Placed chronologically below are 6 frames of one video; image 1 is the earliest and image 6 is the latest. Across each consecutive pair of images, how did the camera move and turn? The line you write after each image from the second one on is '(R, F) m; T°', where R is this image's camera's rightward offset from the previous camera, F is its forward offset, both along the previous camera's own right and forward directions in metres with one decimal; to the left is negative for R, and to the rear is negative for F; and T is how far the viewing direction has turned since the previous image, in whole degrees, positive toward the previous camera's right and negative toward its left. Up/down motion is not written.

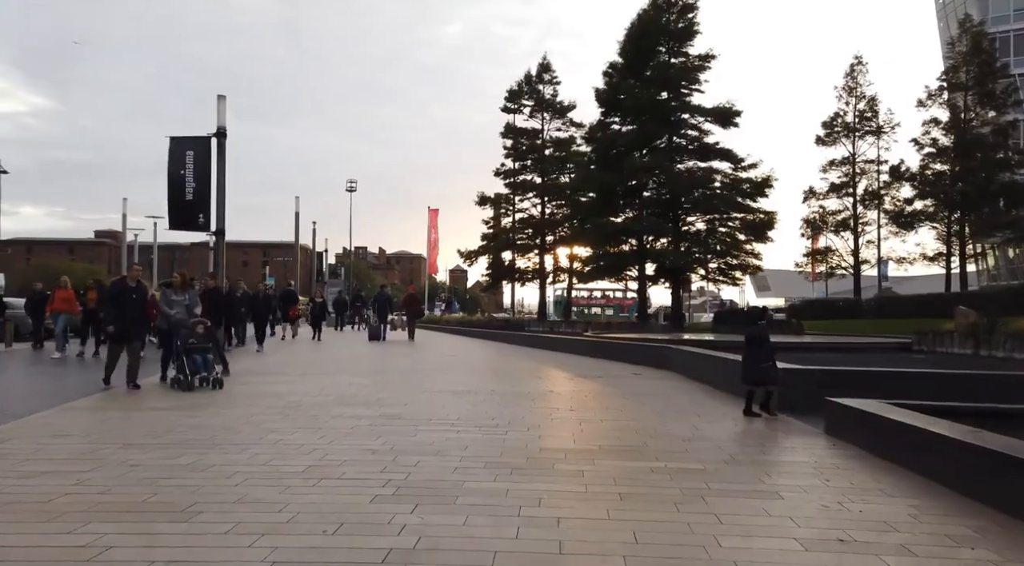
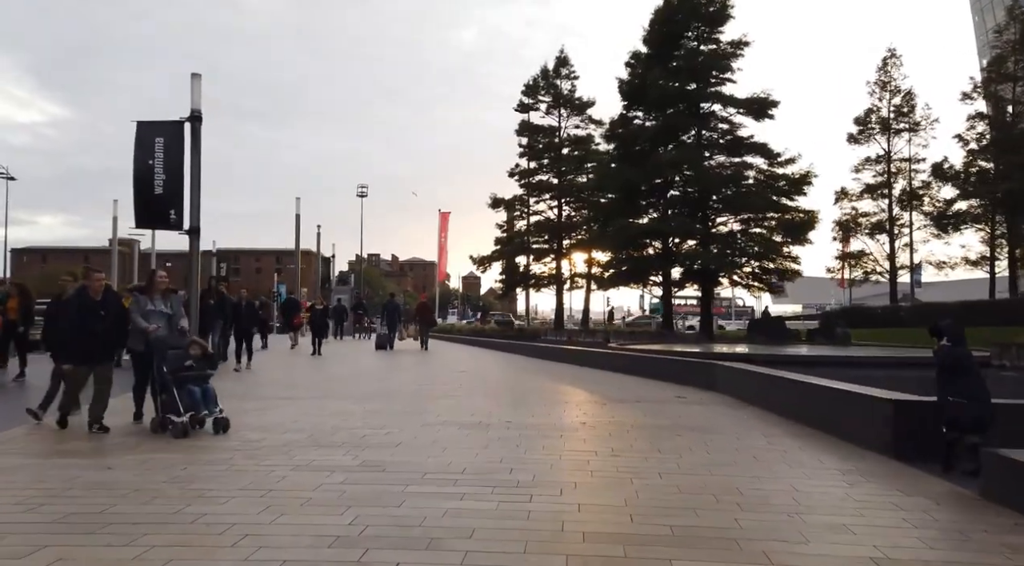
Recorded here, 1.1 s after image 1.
(-0.1, +2.3) m; -1°
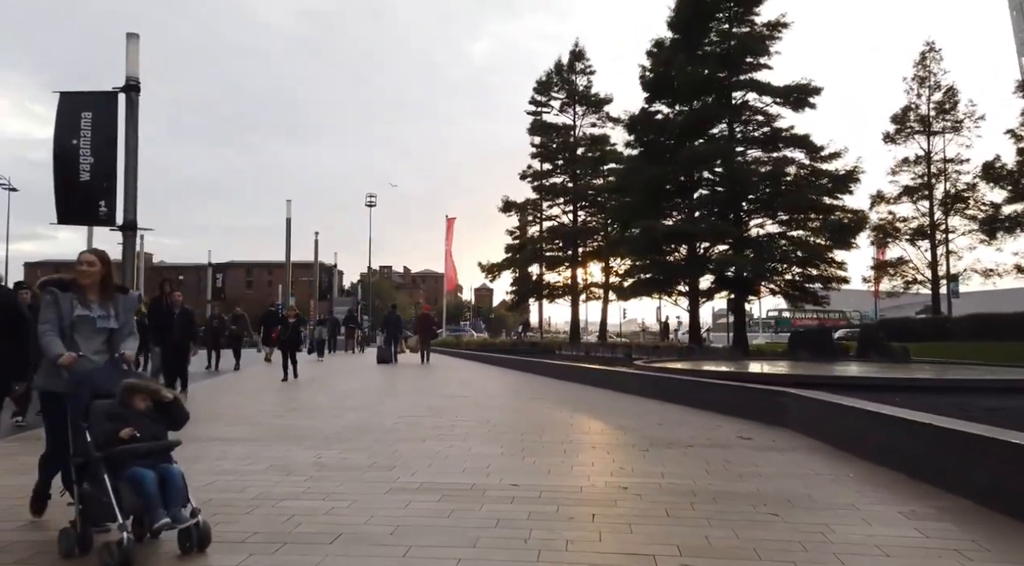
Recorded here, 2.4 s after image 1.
(0.0, +2.8) m; -1°
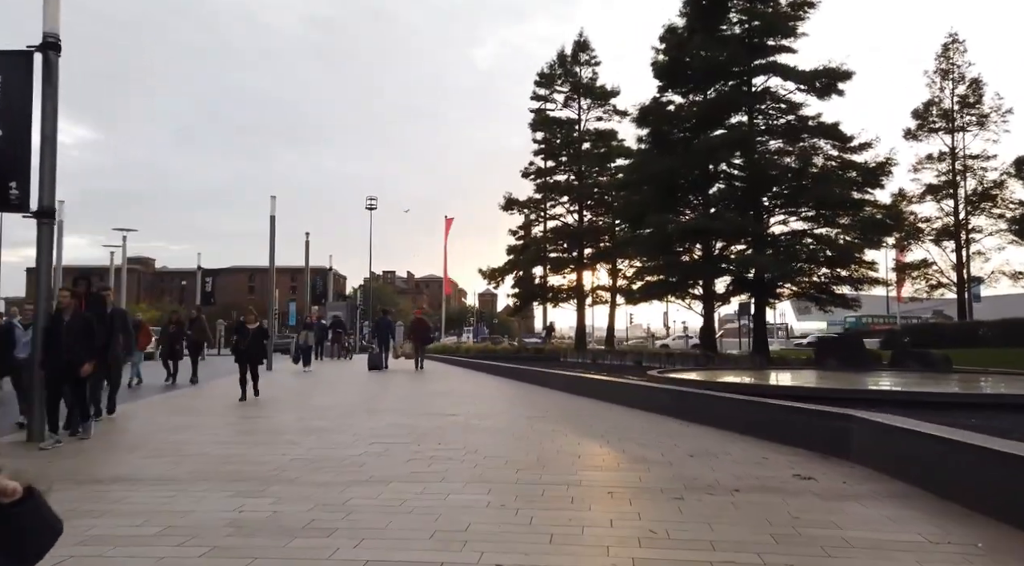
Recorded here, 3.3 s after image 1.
(+0.1, +2.0) m; 0°
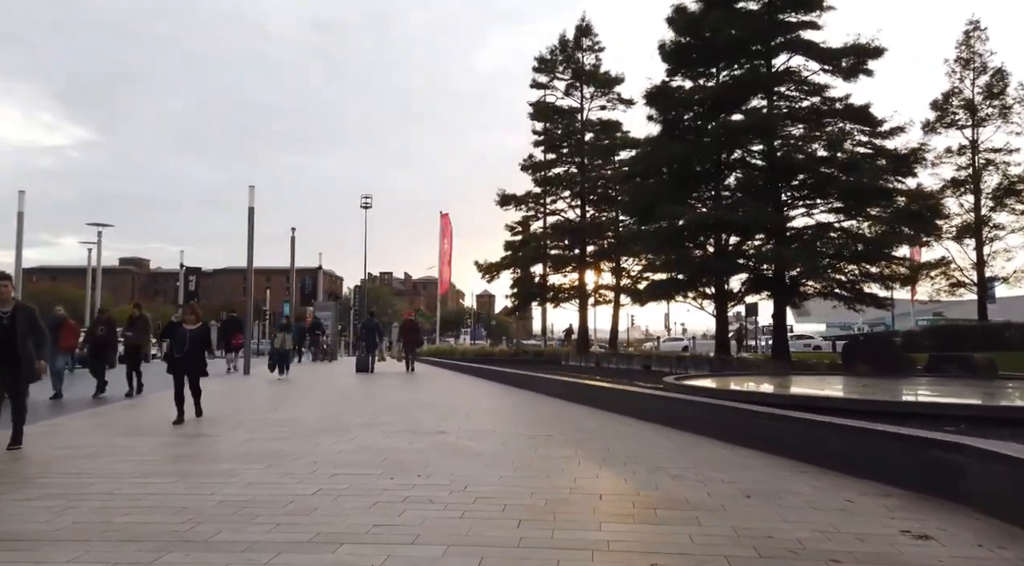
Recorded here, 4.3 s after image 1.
(0.0, +1.9) m; 0°
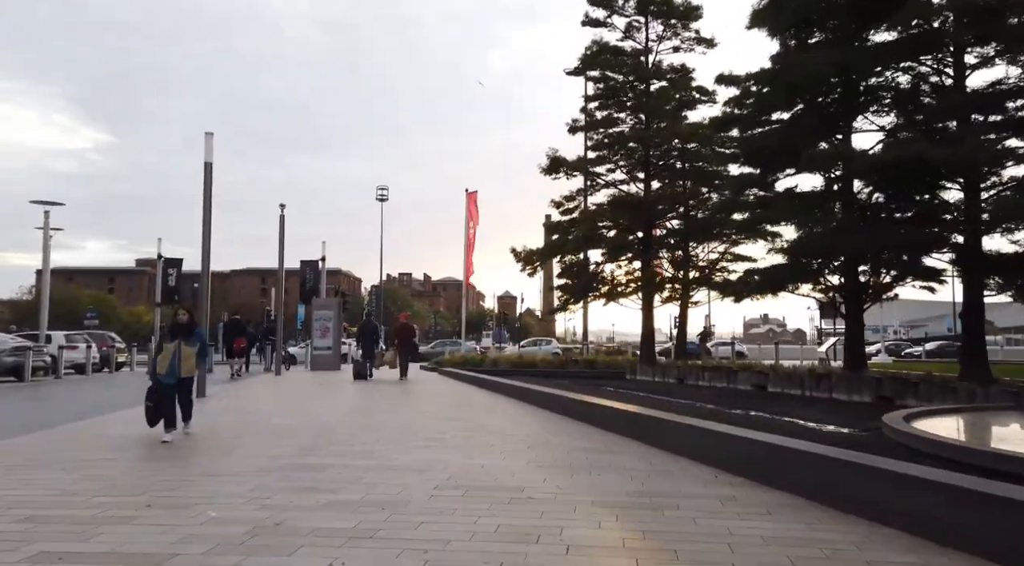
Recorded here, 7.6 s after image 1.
(-0.8, +6.9) m; -1°
